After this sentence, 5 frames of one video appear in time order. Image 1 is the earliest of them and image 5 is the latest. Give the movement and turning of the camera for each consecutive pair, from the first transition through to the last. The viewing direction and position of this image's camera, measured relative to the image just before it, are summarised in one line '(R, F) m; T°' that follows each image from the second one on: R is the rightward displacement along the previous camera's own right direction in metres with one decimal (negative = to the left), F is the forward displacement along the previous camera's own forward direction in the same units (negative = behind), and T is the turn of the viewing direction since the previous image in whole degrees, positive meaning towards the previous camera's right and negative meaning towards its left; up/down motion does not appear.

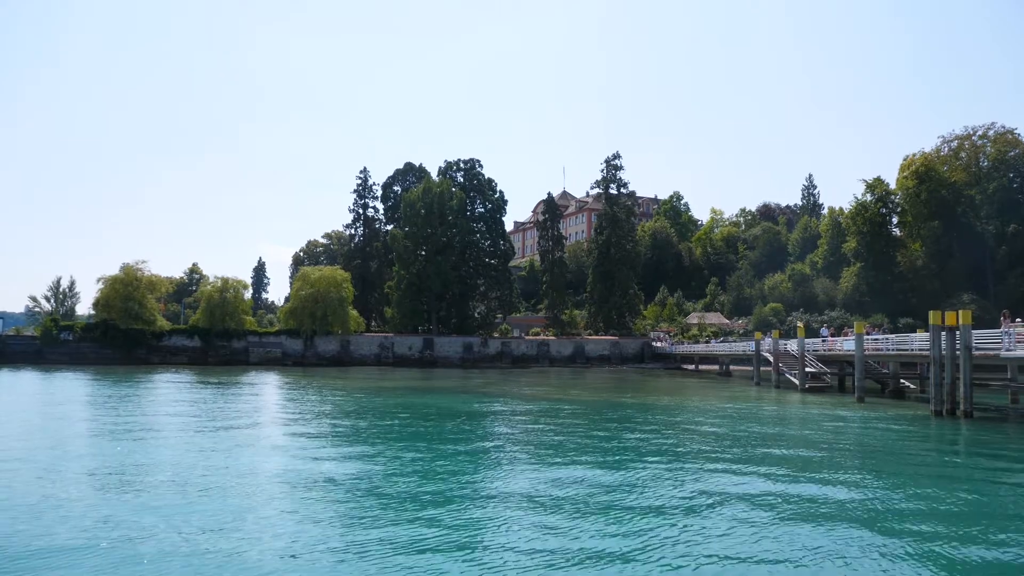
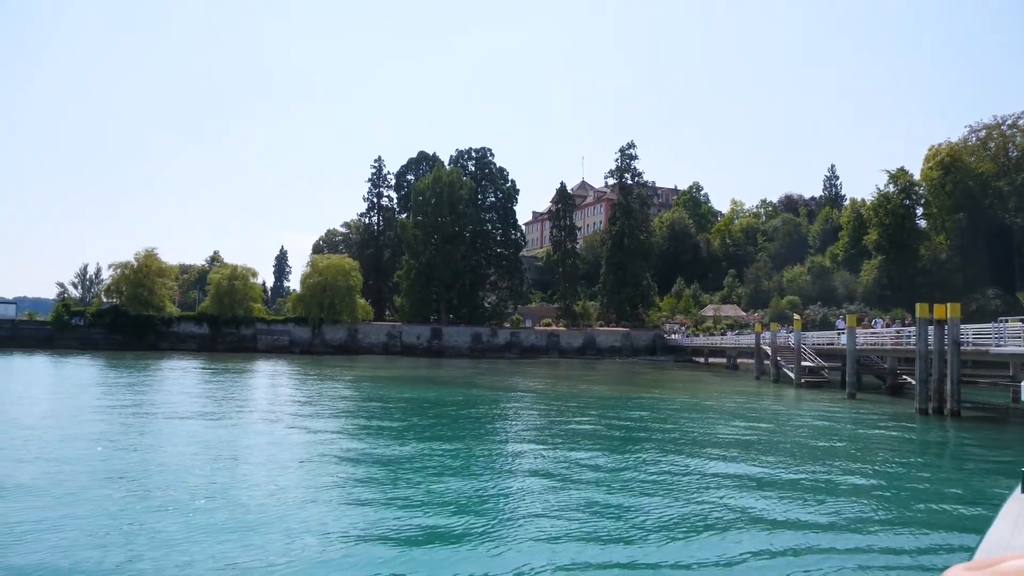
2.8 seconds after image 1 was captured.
(+1.1, +0.6) m; -2°
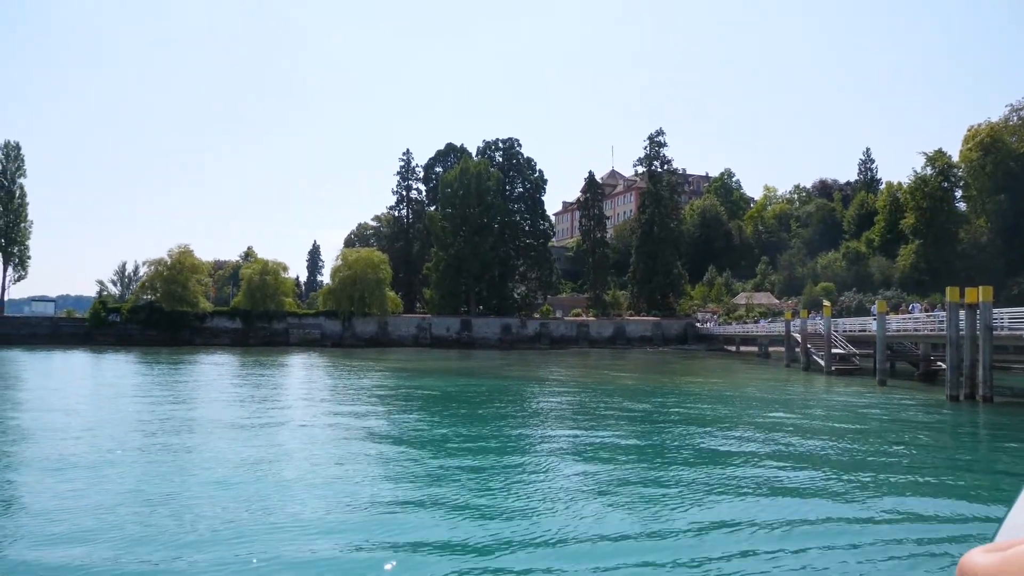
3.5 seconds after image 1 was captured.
(+0.3, +0.1) m; -2°
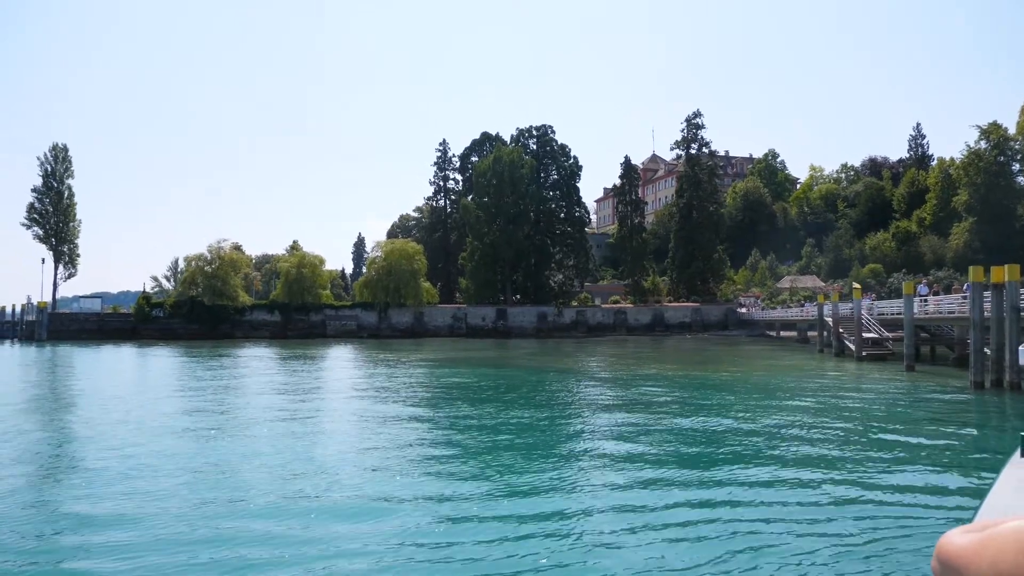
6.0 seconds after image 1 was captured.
(+0.9, +0.4) m; -4°
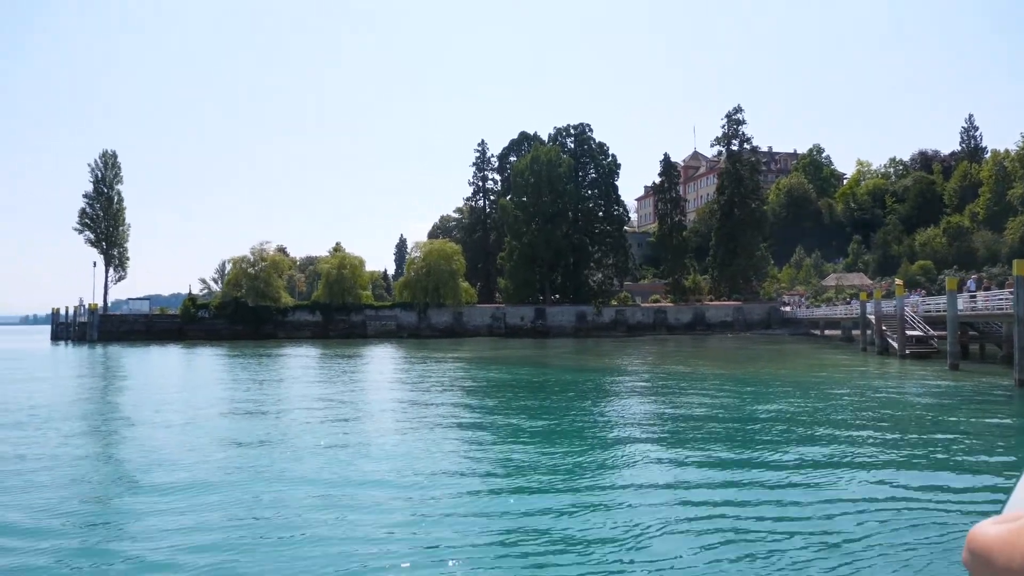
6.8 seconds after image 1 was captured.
(+0.3, +0.1) m; -3°
